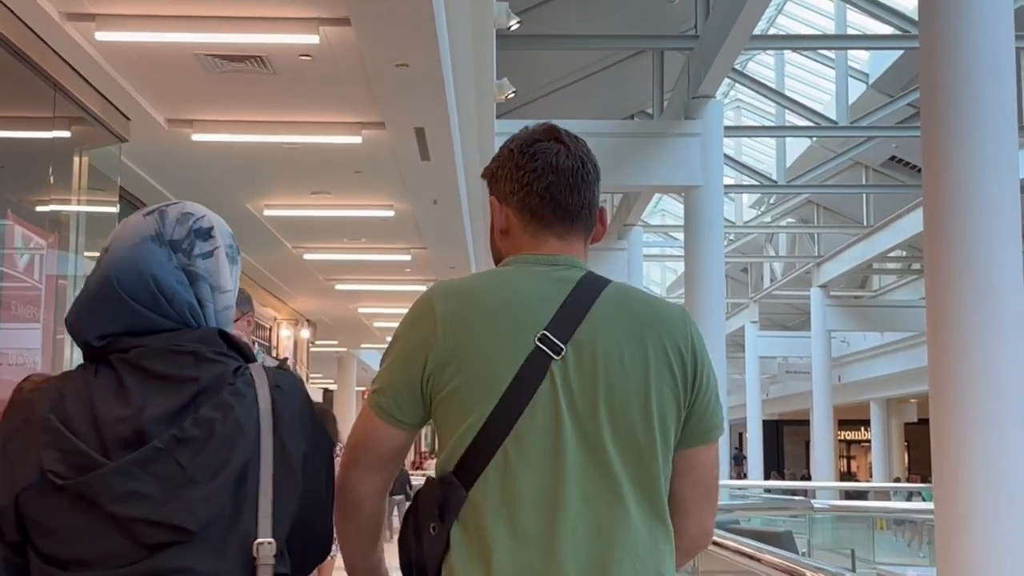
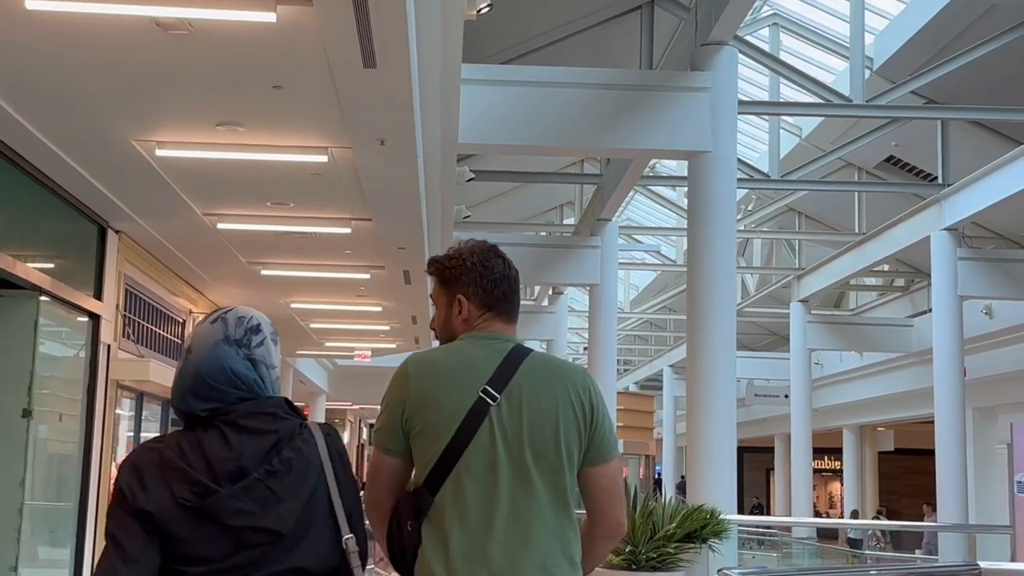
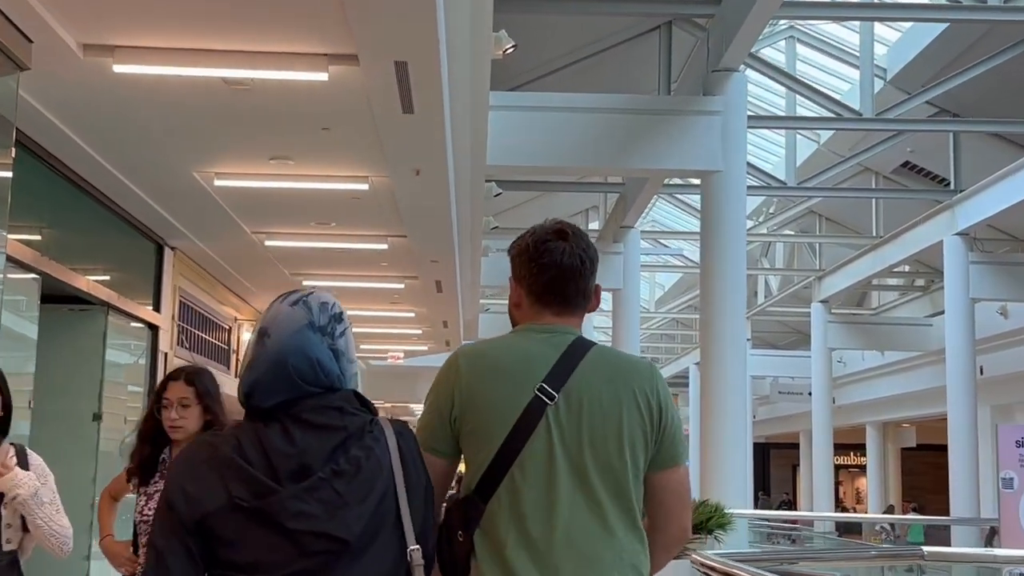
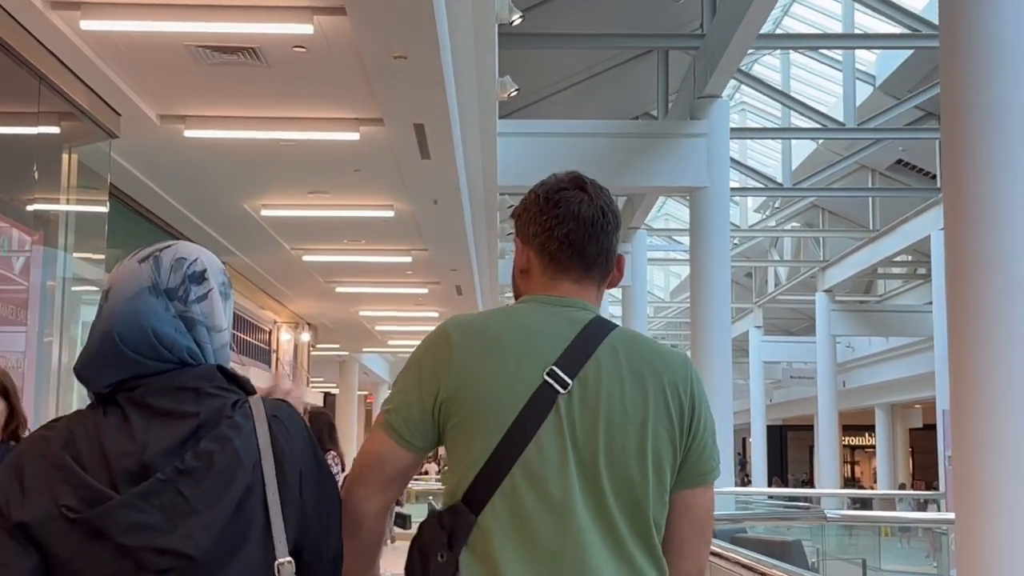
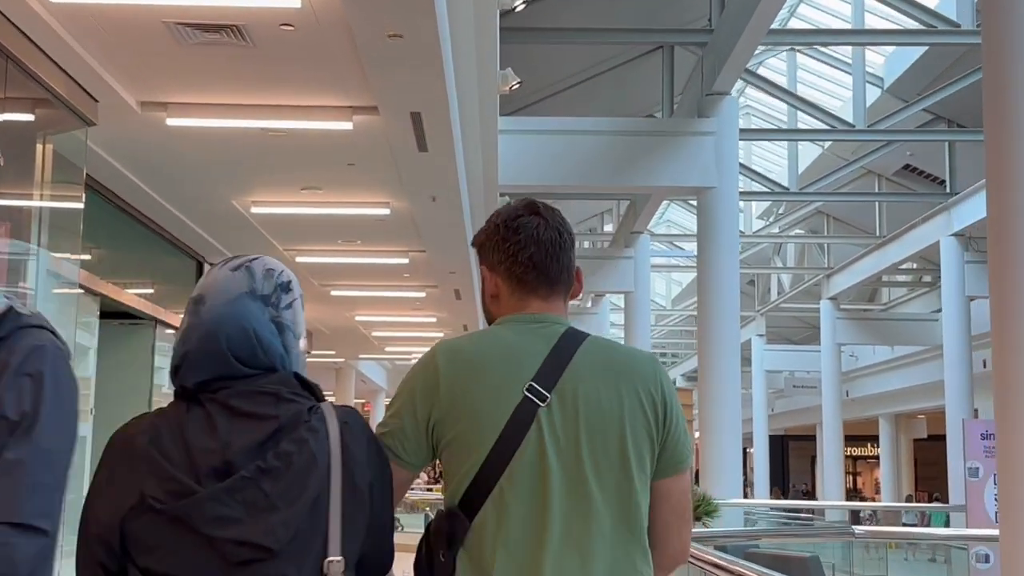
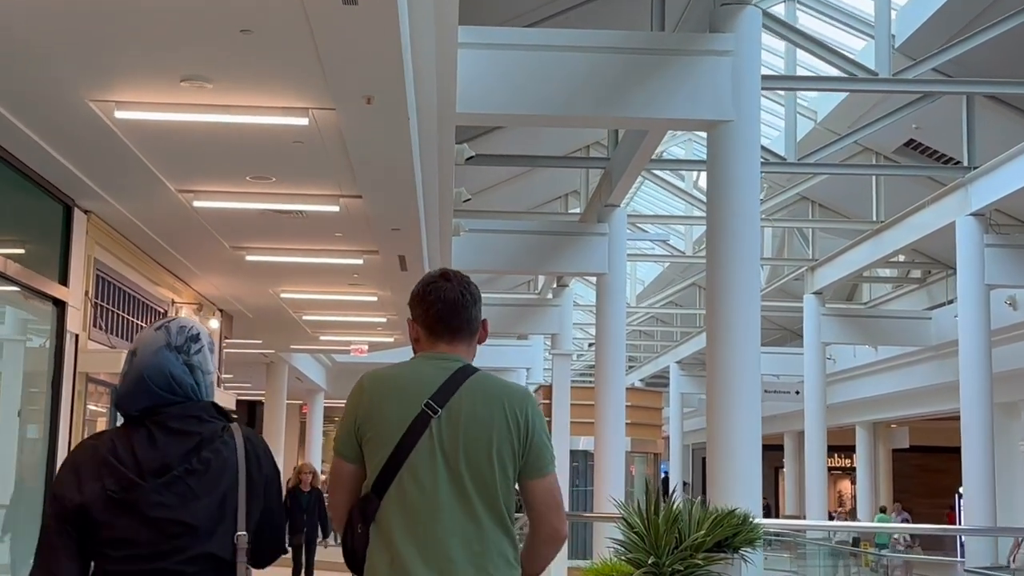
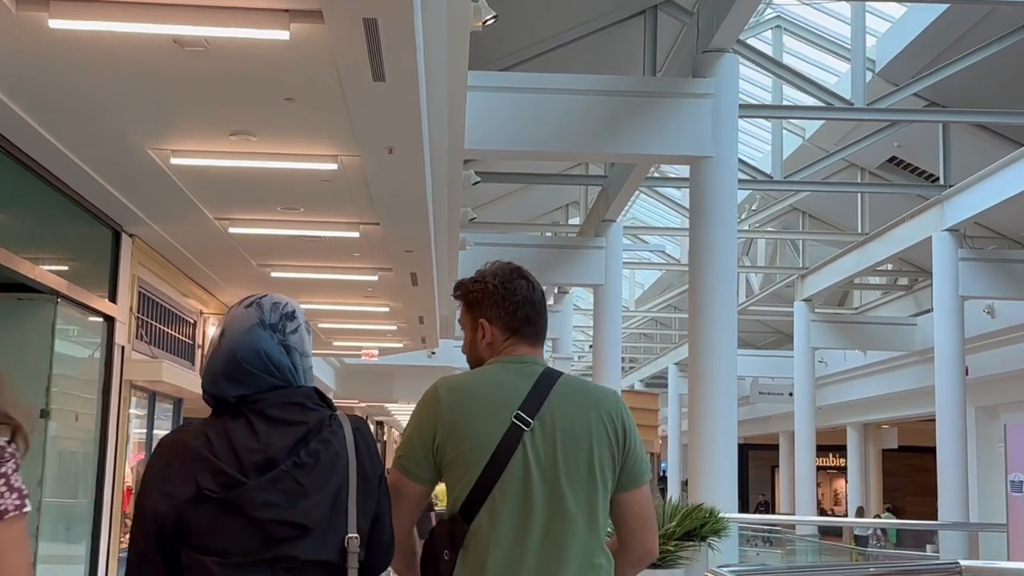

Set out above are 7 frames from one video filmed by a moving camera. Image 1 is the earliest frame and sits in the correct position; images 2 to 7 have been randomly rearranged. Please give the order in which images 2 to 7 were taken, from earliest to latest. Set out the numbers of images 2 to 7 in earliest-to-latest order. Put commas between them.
4, 5, 3, 7, 2, 6
